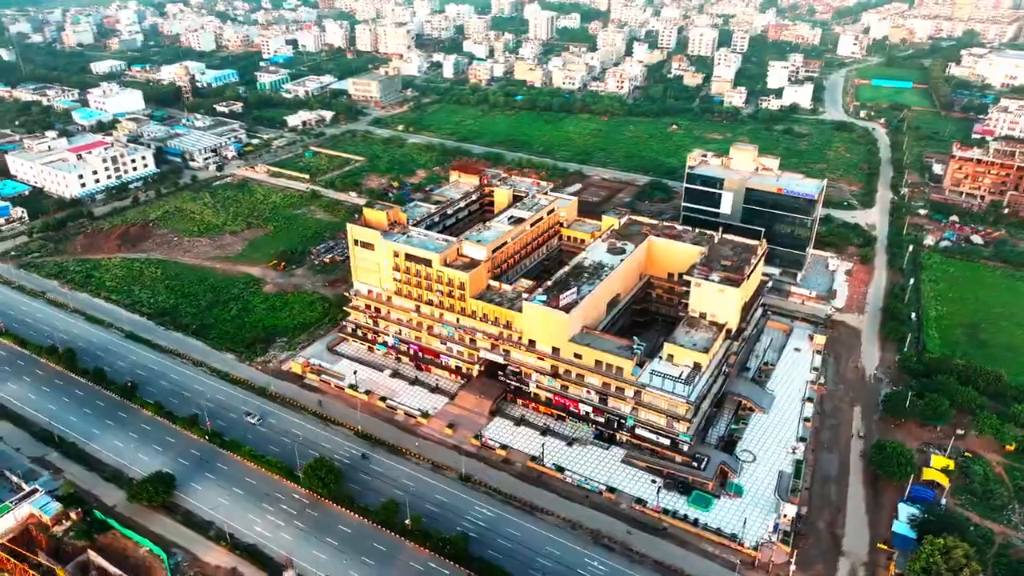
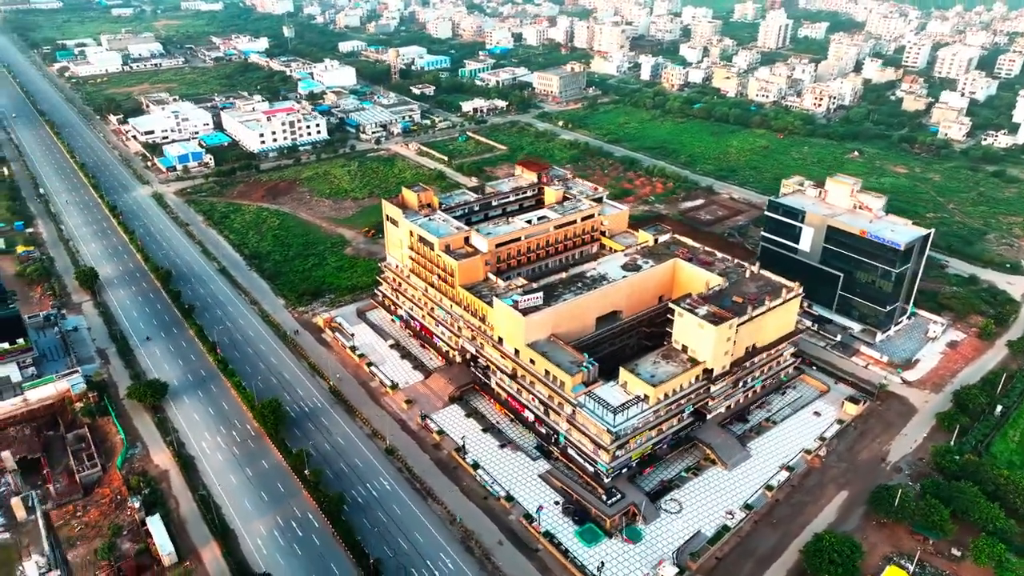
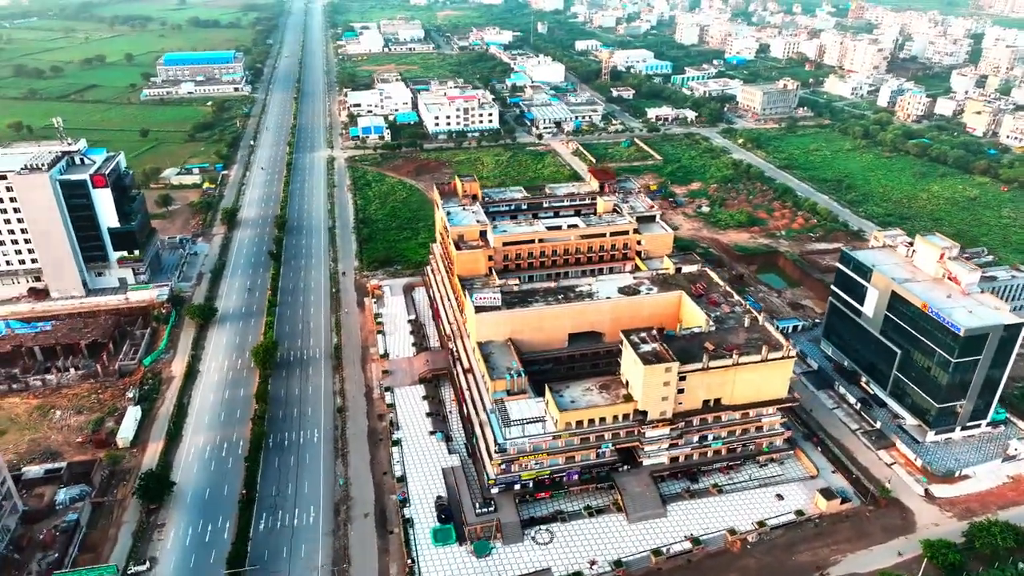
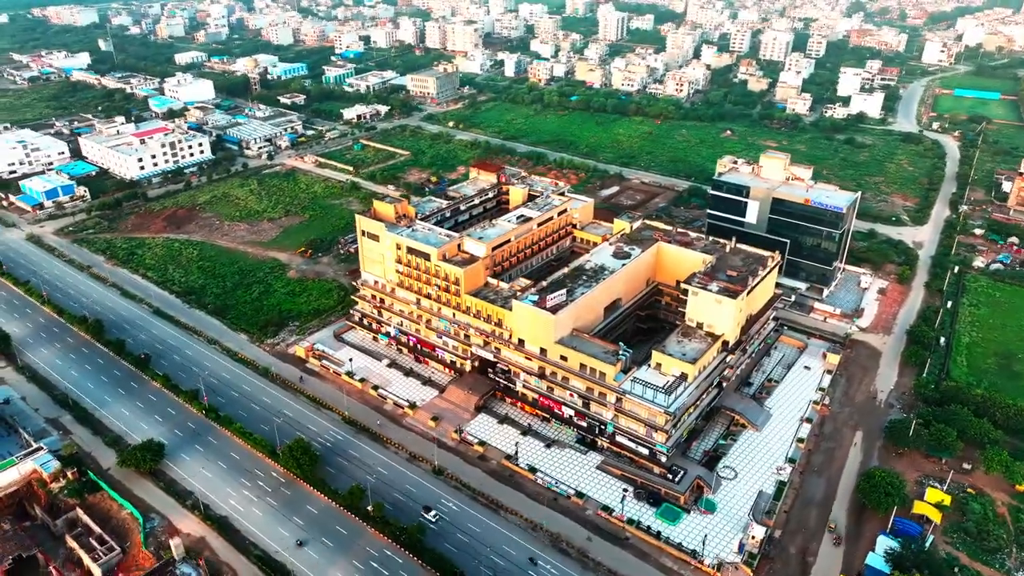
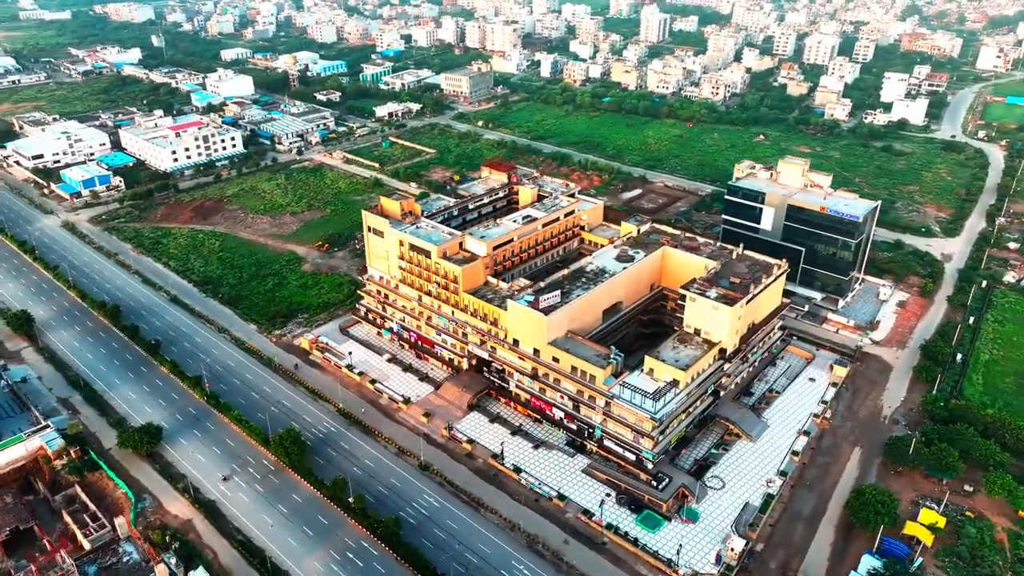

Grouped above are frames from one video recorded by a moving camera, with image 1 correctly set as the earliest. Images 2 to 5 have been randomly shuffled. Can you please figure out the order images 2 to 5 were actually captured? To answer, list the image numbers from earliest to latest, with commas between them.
4, 5, 2, 3
